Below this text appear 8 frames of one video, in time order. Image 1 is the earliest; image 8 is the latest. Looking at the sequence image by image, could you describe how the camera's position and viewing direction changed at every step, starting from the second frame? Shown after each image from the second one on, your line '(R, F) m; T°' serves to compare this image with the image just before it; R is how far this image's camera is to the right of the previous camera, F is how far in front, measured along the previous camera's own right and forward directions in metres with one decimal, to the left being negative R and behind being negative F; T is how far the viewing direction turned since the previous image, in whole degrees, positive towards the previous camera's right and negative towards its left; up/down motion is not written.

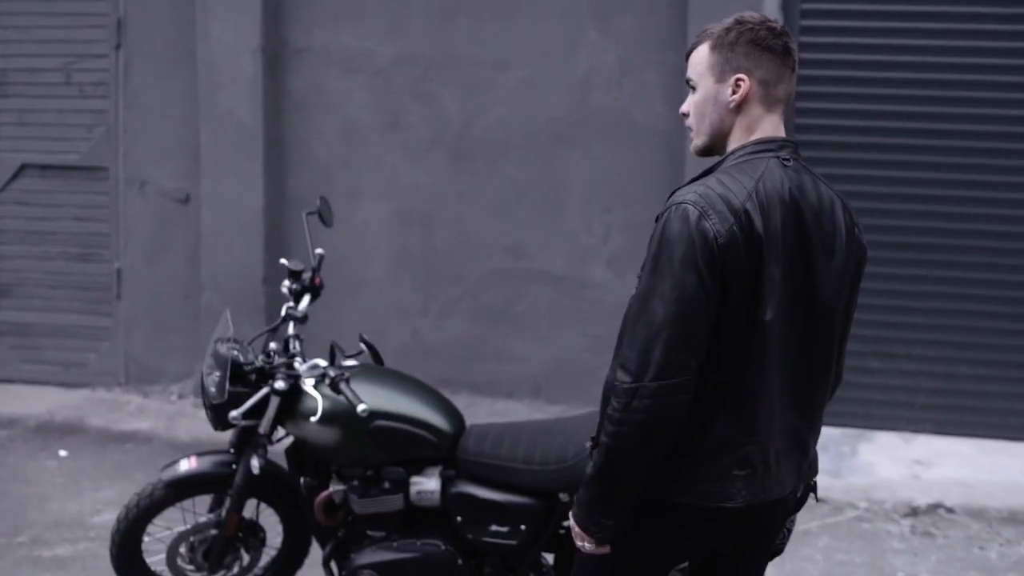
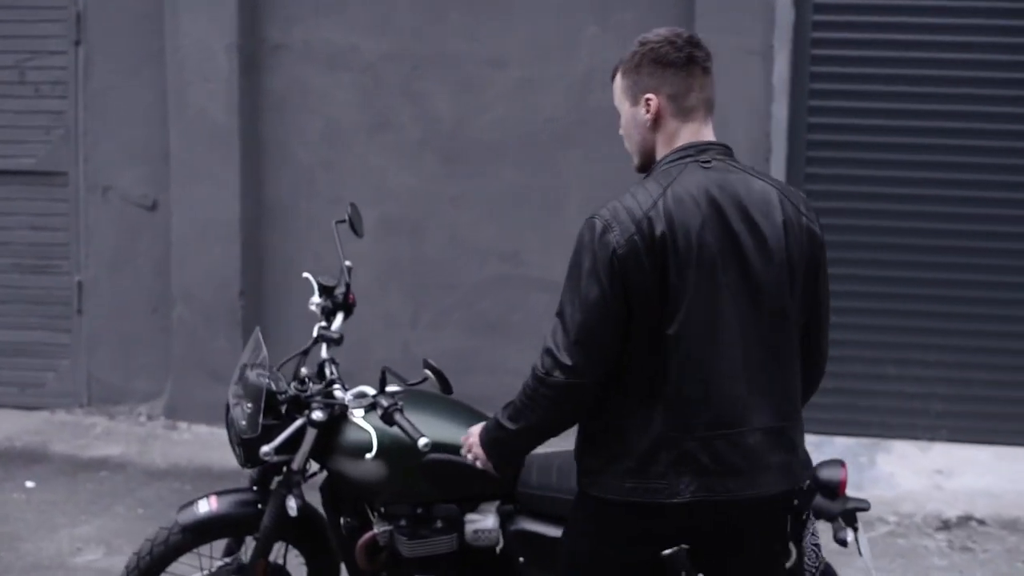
(-0.3, +0.3) m; +4°
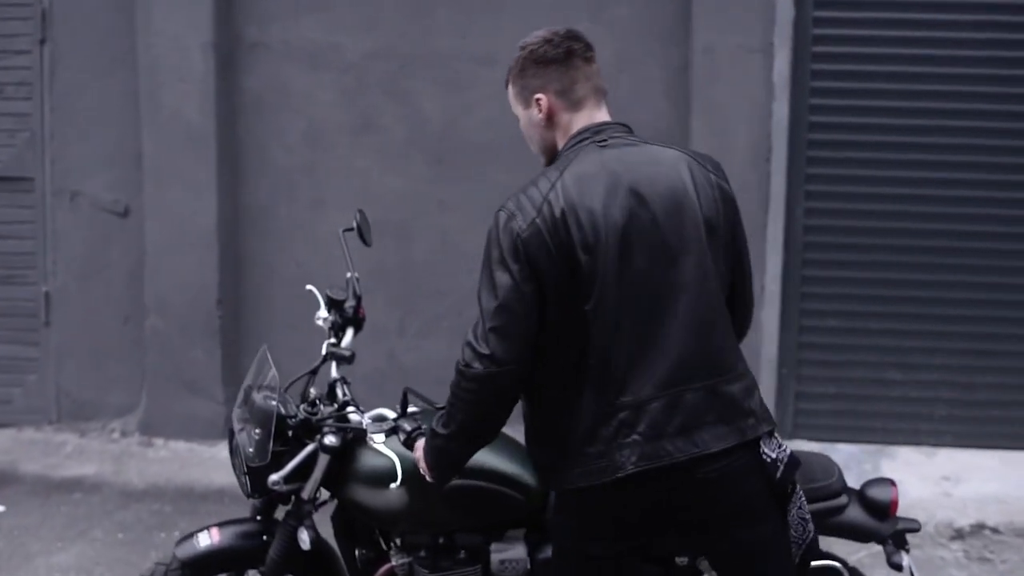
(-0.2, +0.2) m; +2°
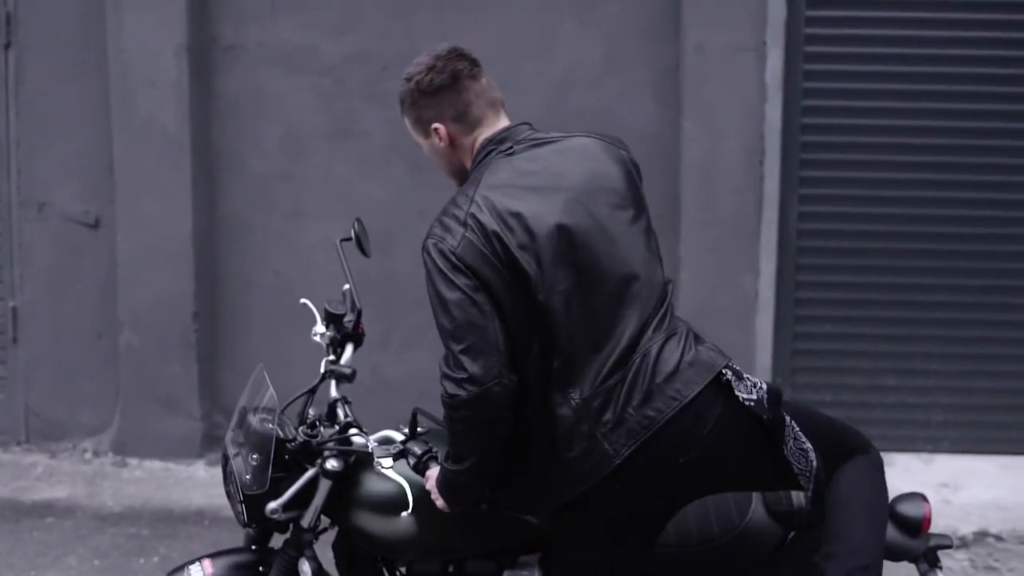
(-0.1, +0.1) m; +2°
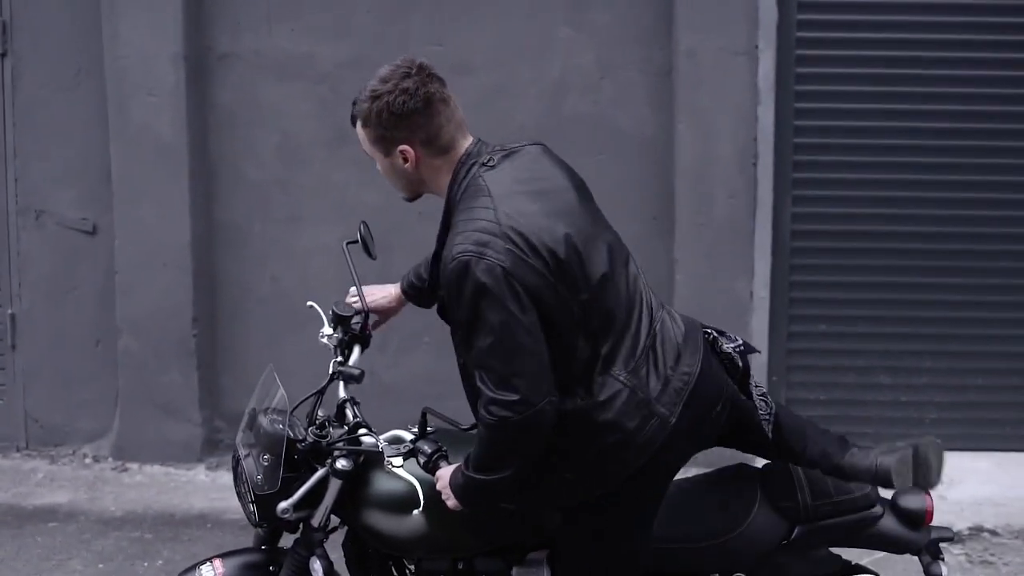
(0.0, 0.0) m; +1°
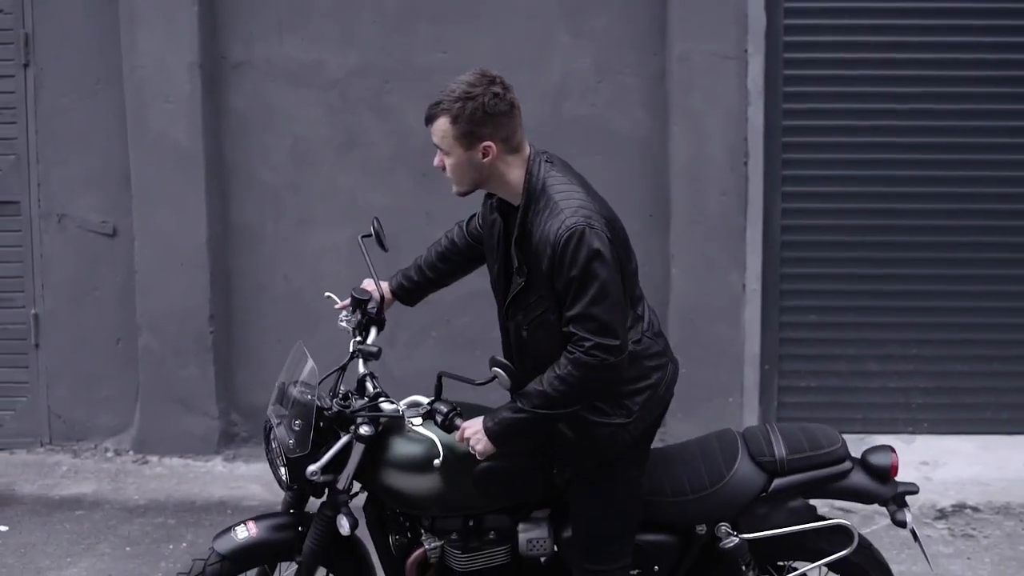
(0.0, -0.2) m; 0°
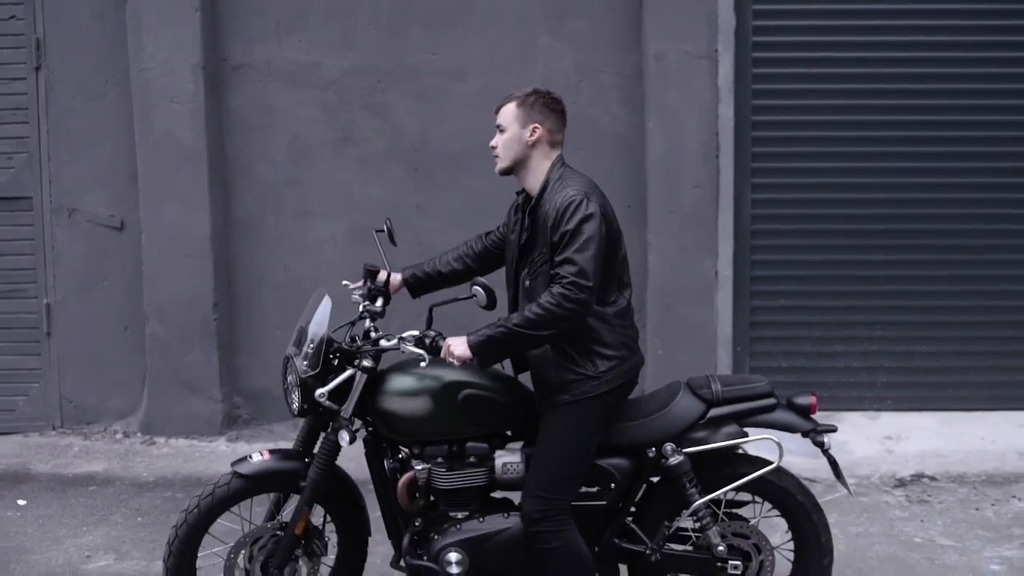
(0.0, -0.3) m; 0°
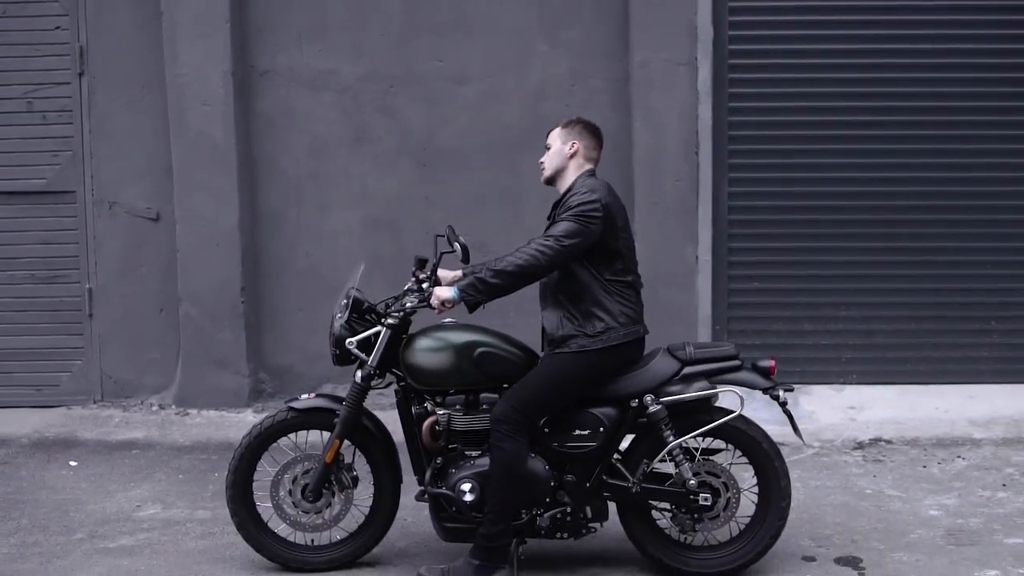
(0.0, -0.6) m; 0°
